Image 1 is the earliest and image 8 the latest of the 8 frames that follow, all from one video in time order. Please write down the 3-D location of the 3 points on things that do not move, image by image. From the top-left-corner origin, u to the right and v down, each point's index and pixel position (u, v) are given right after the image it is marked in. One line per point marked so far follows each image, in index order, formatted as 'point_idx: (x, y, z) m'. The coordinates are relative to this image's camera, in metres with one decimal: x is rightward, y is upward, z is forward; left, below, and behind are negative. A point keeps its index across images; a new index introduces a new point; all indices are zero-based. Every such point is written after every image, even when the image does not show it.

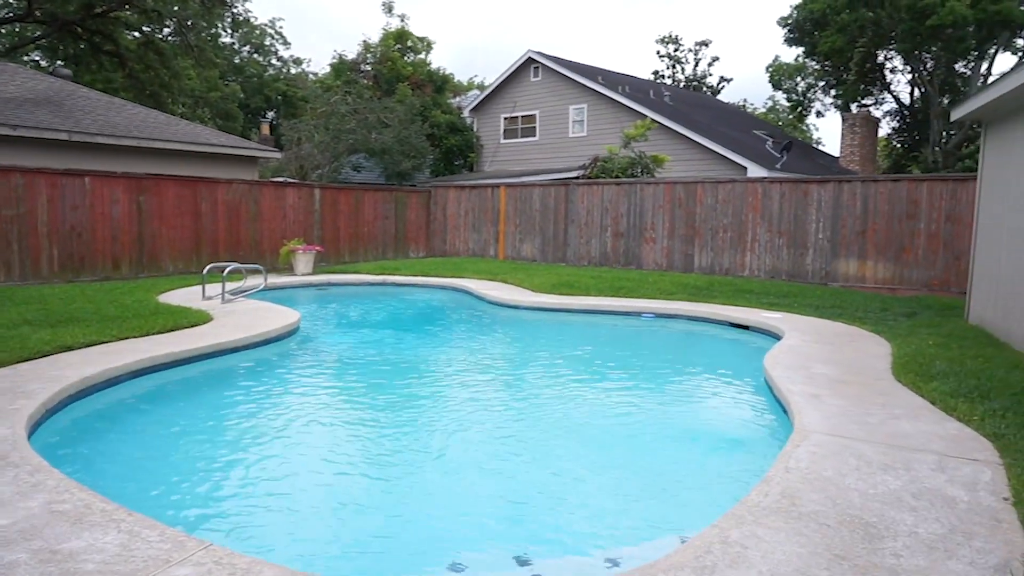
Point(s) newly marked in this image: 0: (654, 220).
0: (+2.8, +1.3, +14.0) m
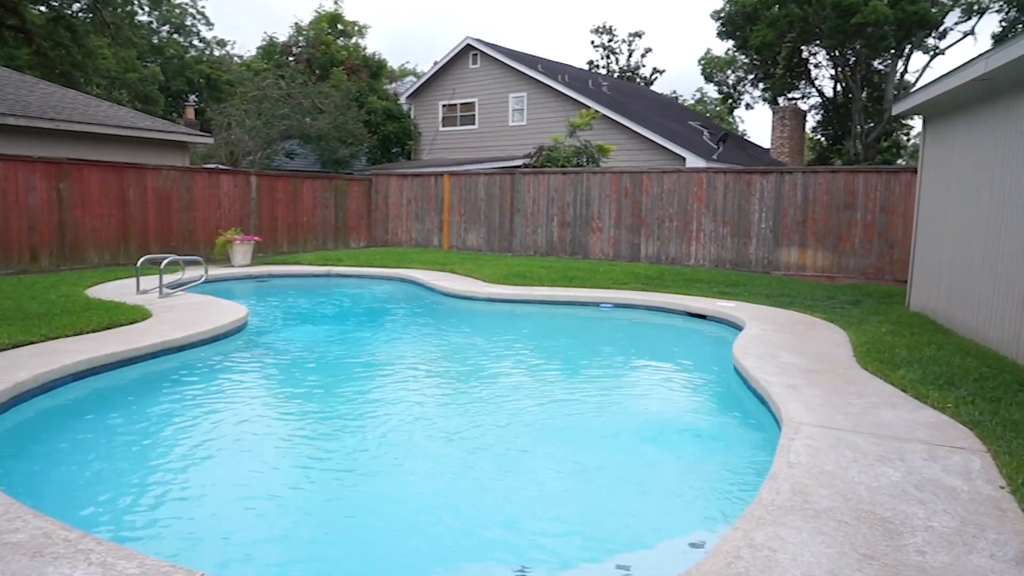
0: (+1.7, +1.5, +14.0) m
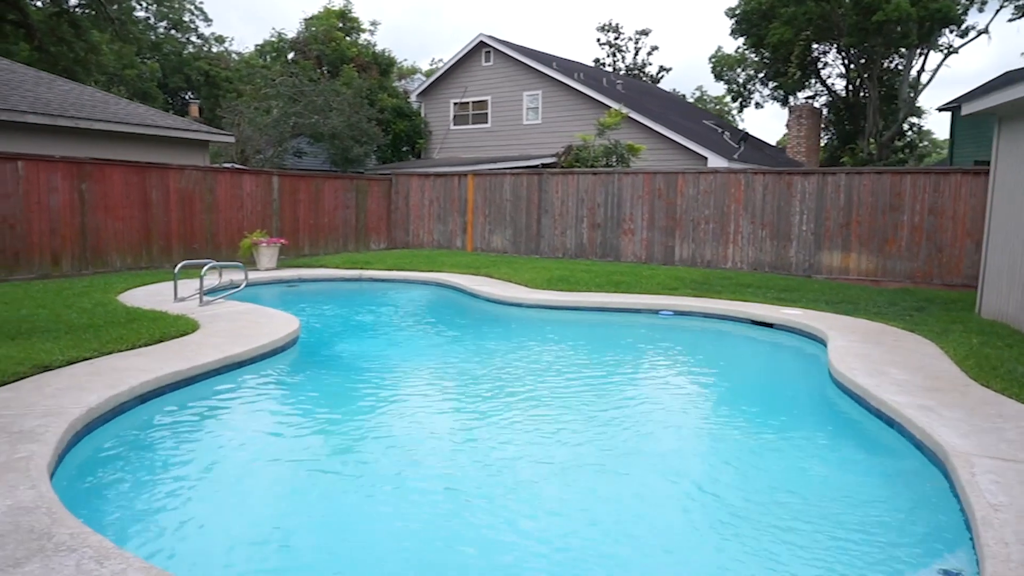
0: (+2.3, +1.5, +13.7) m
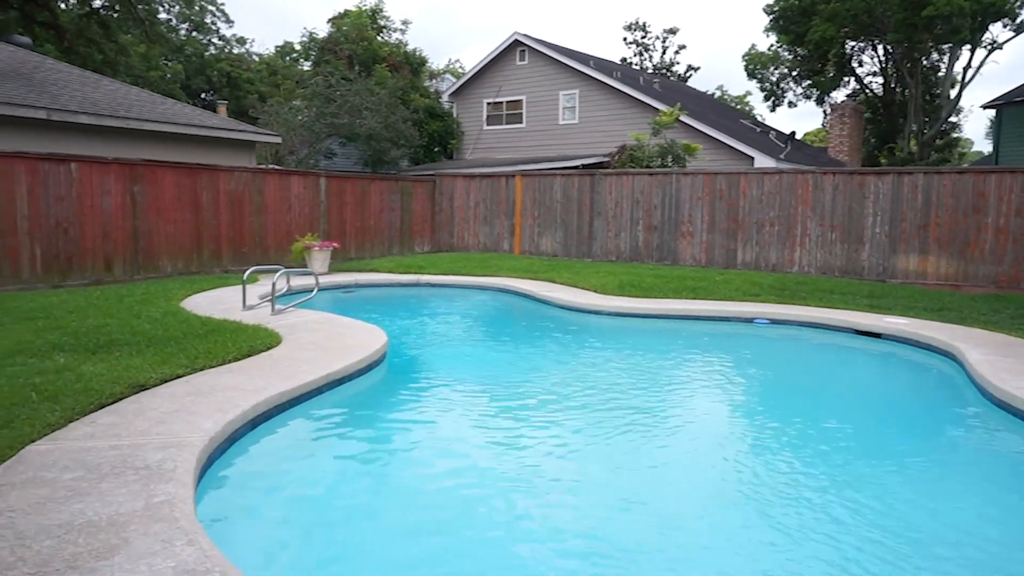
0: (+3.3, +1.4, +13.2) m
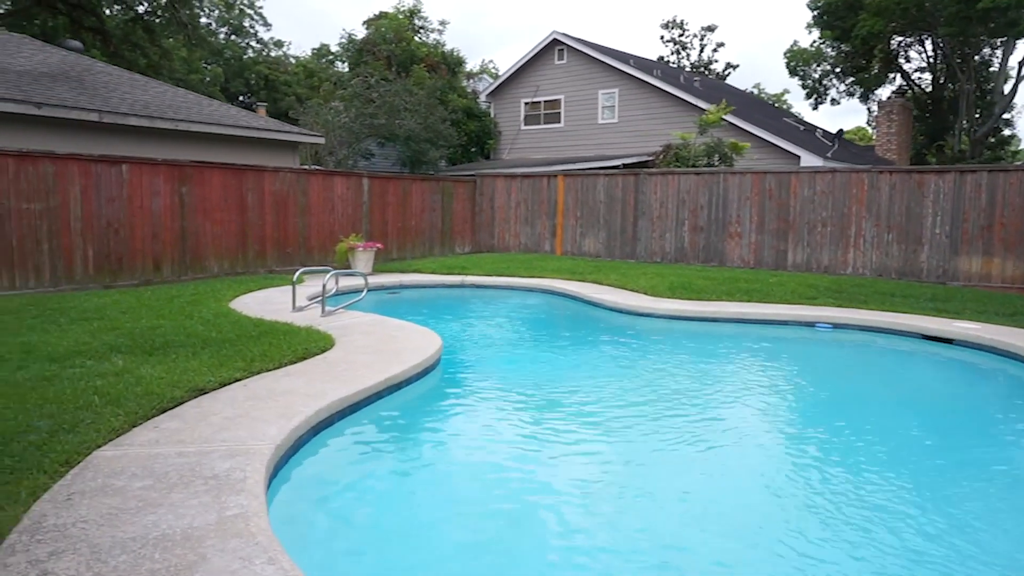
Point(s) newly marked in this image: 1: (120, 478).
0: (+4.1, +1.4, +12.9) m
1: (-1.8, -0.9, +3.2) m
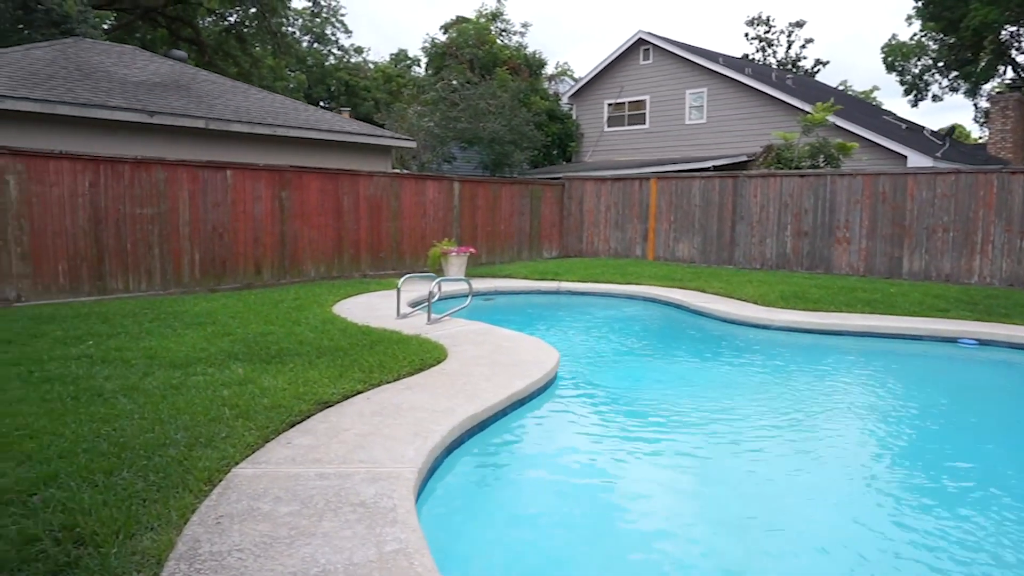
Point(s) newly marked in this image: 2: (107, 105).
0: (+5.7, +1.2, +12.1) m
1: (-1.1, -0.9, +3.1) m
2: (-5.4, +2.4, +9.5) m
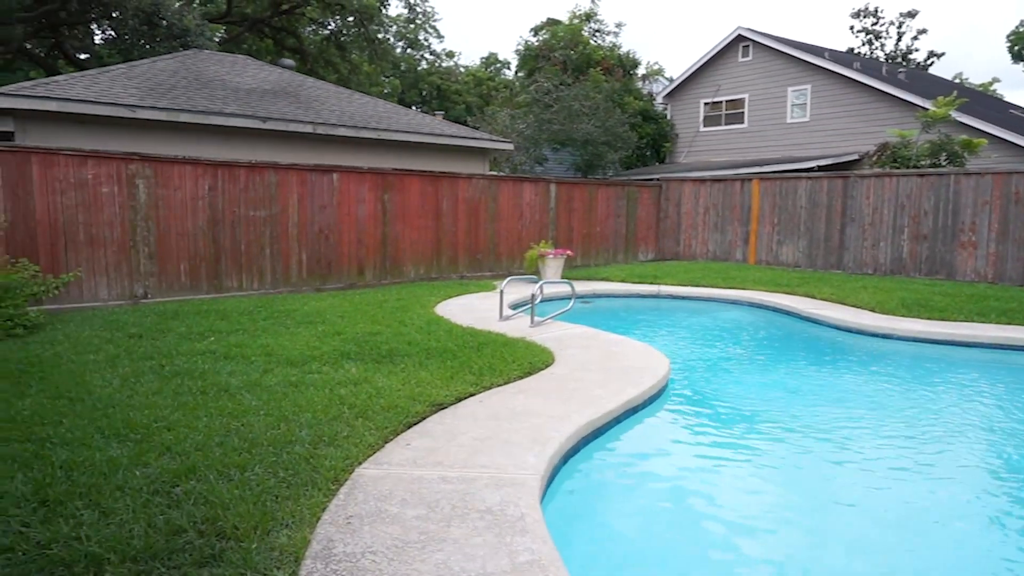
0: (+7.3, +1.1, +11.3) m
1: (-0.5, -0.9, +3.1) m
2: (-4.0, +2.5, +9.9) m
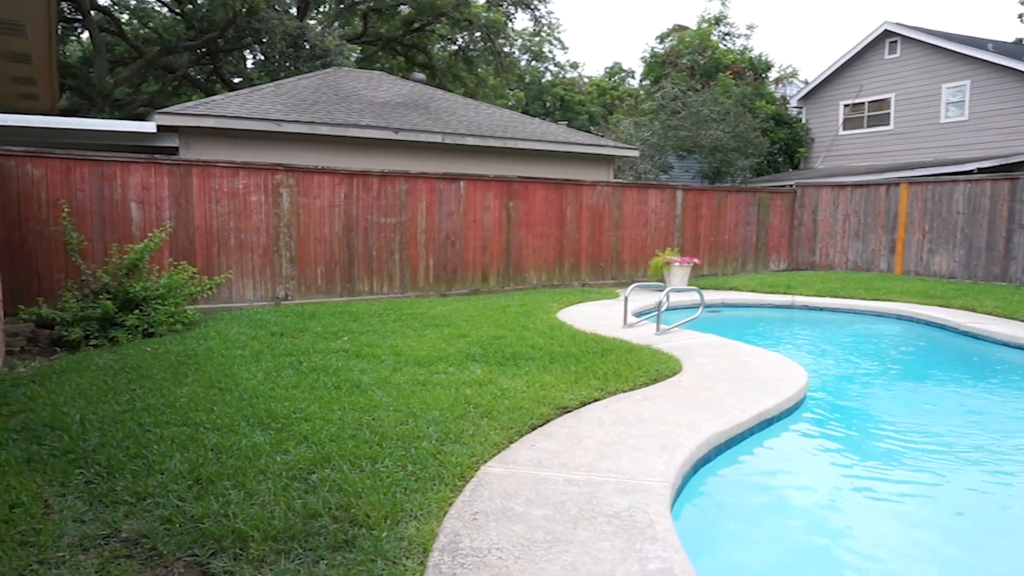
0: (+9.2, +0.9, +9.8) m
1: (0.0, -0.9, +3.1) m
2: (-2.2, +2.4, +10.4) m
